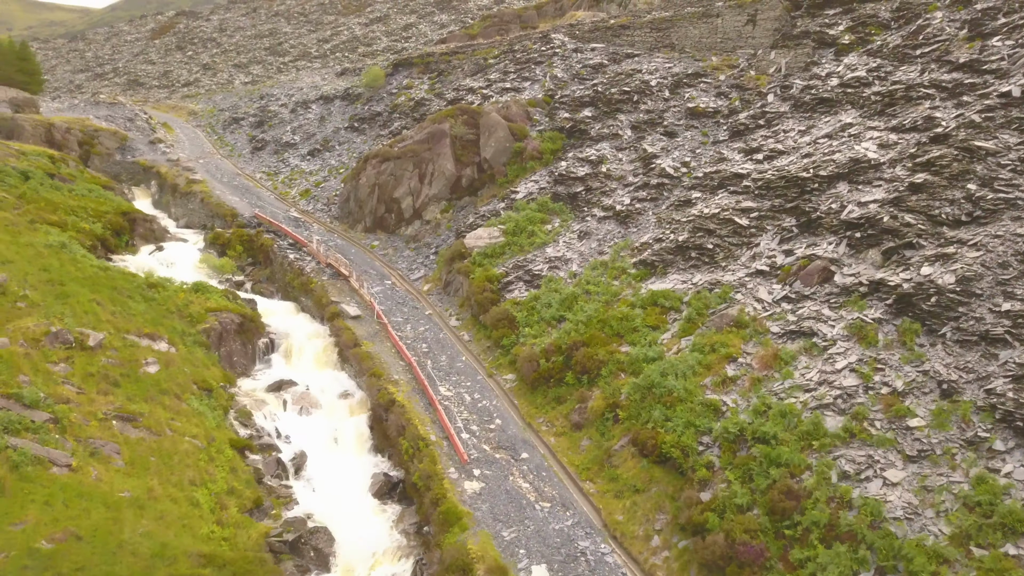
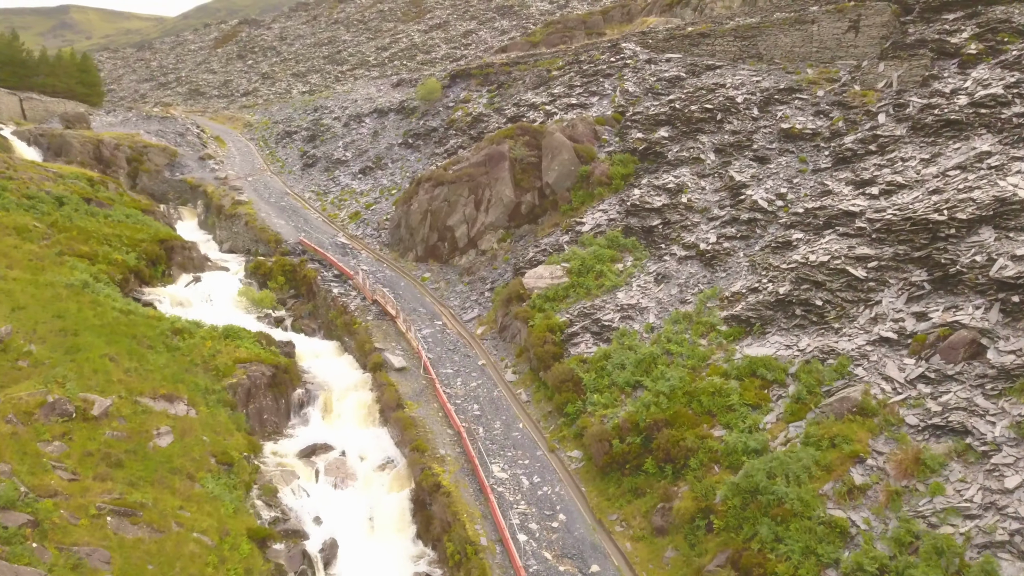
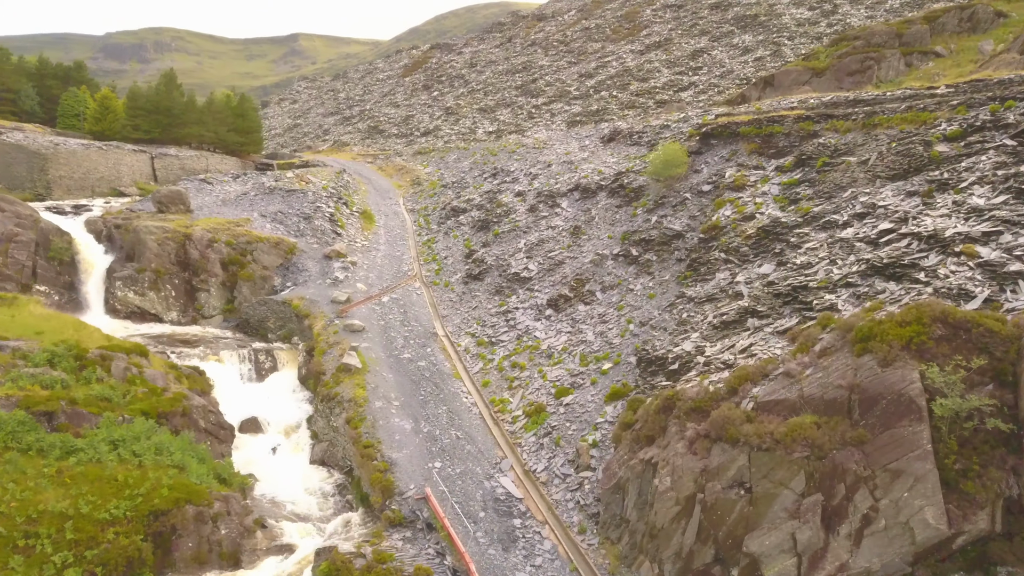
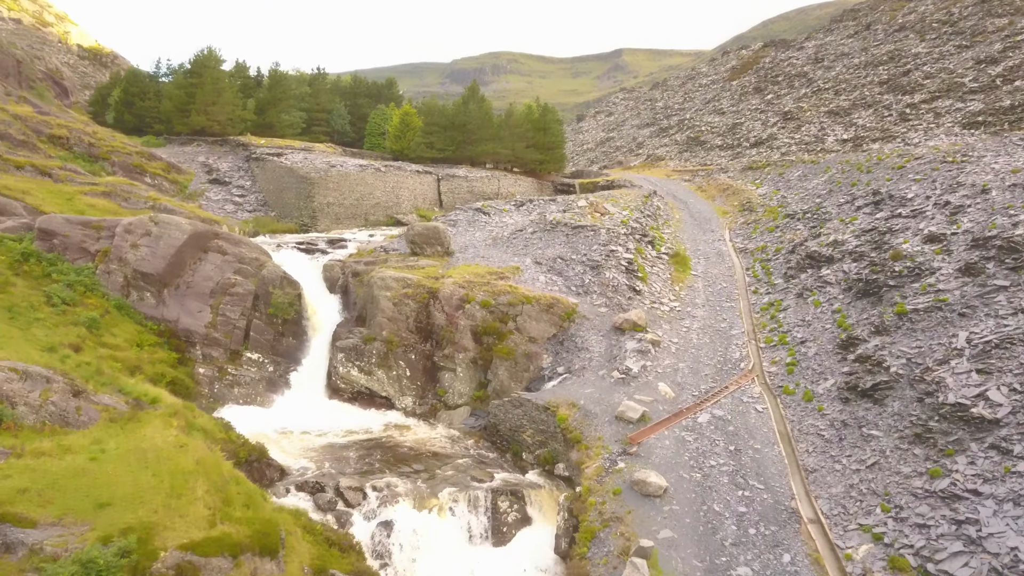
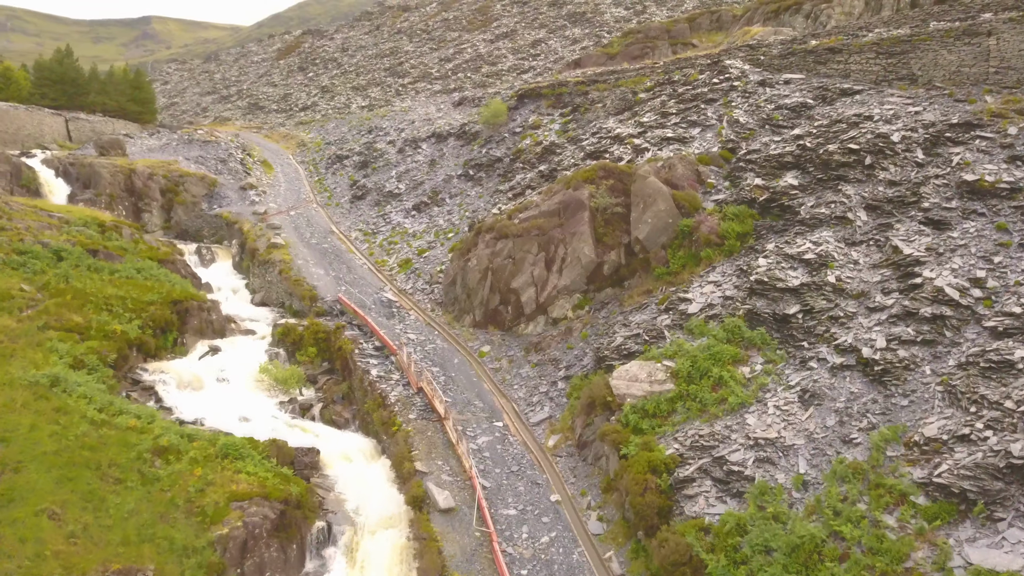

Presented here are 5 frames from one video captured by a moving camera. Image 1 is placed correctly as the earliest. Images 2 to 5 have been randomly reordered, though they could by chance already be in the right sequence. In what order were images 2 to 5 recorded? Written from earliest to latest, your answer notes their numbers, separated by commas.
2, 5, 3, 4
